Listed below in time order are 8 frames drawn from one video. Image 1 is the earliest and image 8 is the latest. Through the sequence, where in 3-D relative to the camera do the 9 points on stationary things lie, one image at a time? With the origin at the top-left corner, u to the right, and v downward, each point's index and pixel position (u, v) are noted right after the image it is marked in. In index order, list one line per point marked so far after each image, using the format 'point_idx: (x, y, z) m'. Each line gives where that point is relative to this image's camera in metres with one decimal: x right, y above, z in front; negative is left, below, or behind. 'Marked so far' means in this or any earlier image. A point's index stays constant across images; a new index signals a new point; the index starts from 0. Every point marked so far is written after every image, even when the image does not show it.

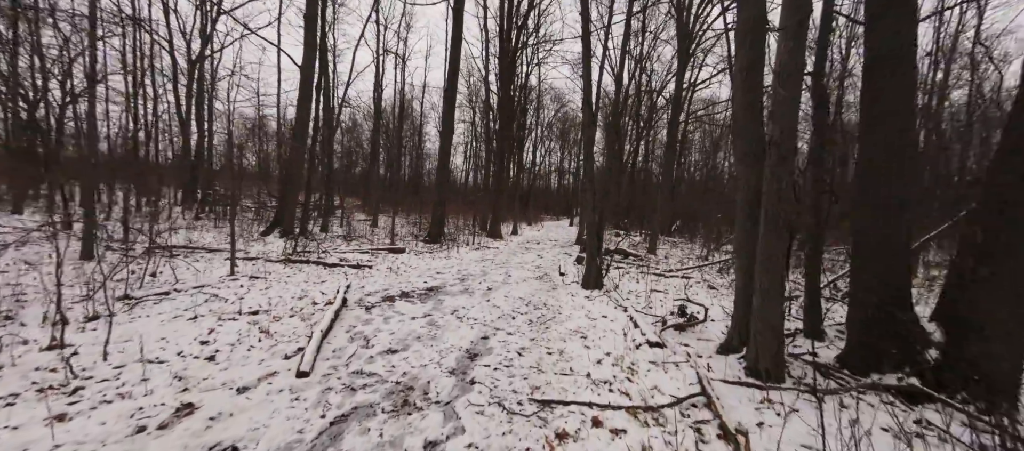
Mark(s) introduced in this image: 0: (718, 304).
0: (+3.5, -1.3, +6.3) m
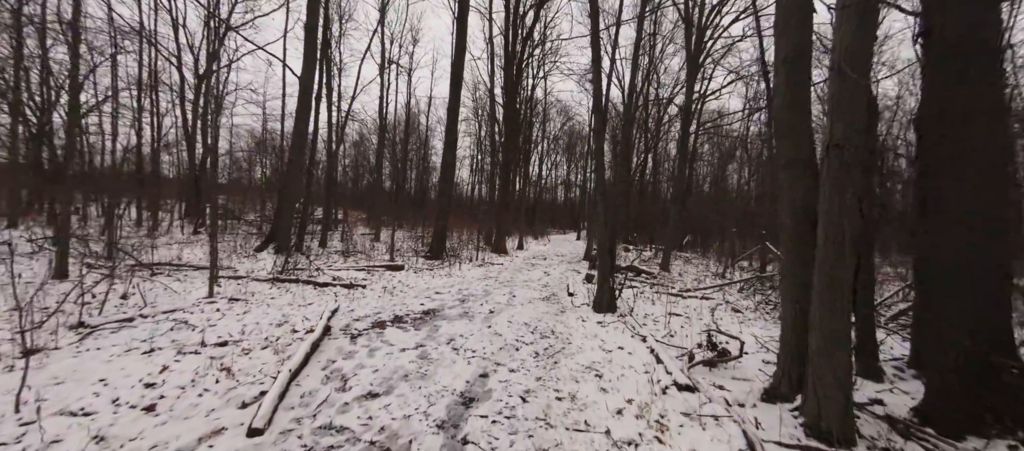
0: (+3.6, -1.6, +5.6) m
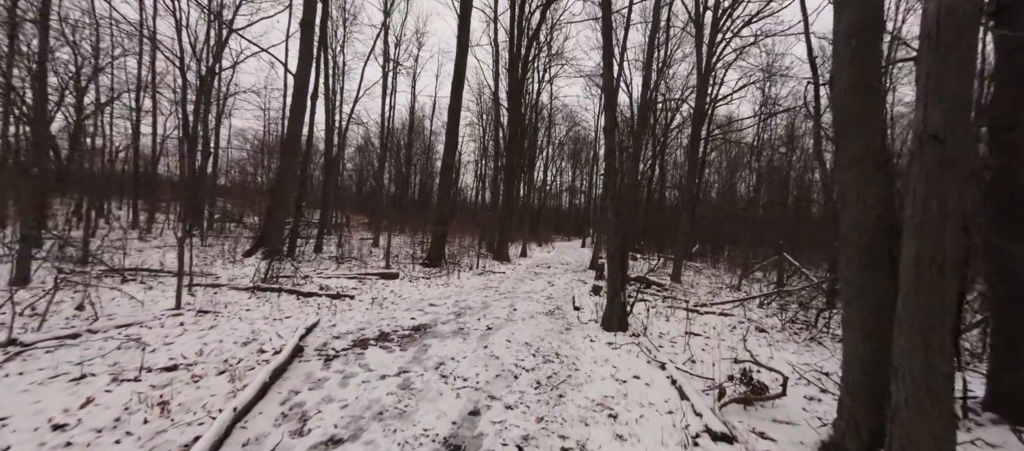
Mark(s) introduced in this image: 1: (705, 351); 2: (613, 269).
0: (+3.6, -1.8, +4.9) m
1: (+2.7, -1.7, +5.1) m
2: (+1.6, -0.5, +6.0) m
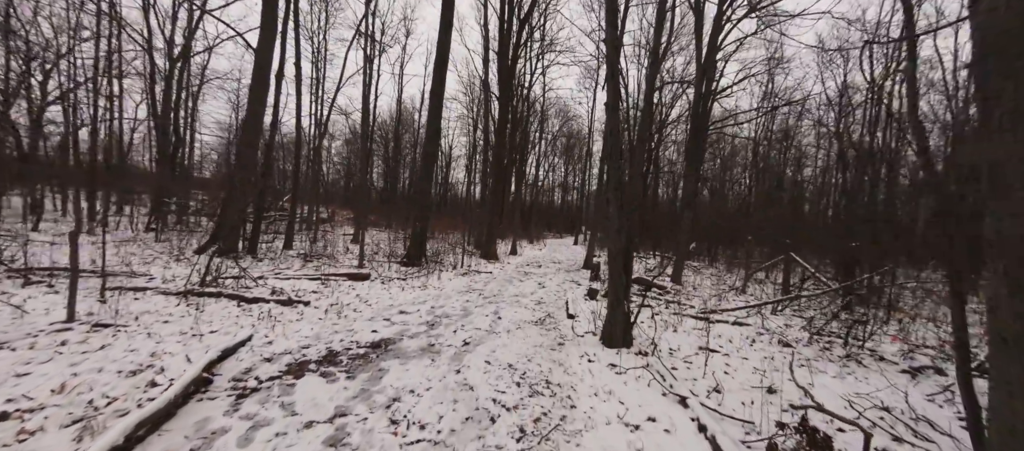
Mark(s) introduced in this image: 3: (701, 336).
0: (+3.3, -1.7, +3.9) m
1: (+2.5, -1.7, +4.2) m
2: (+1.4, -0.5, +5.0) m
3: (+2.9, -1.7, +5.8) m
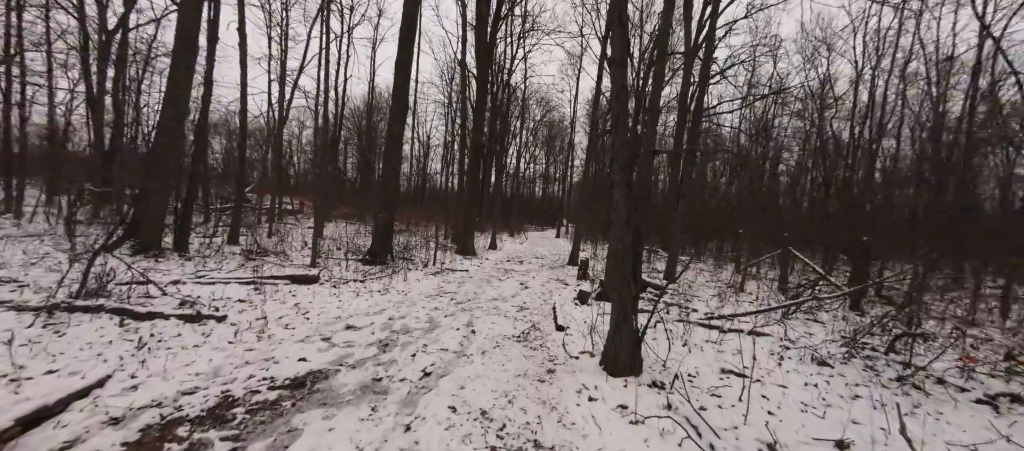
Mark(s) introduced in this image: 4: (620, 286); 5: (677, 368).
0: (+3.1, -1.7, +2.9) m
1: (+2.2, -1.6, +3.1) m
2: (+1.1, -0.4, +3.9) m
3: (+2.6, -1.6, +4.8) m
4: (+1.2, -0.6, +3.9) m
5: (+1.8, -1.6, +4.1) m
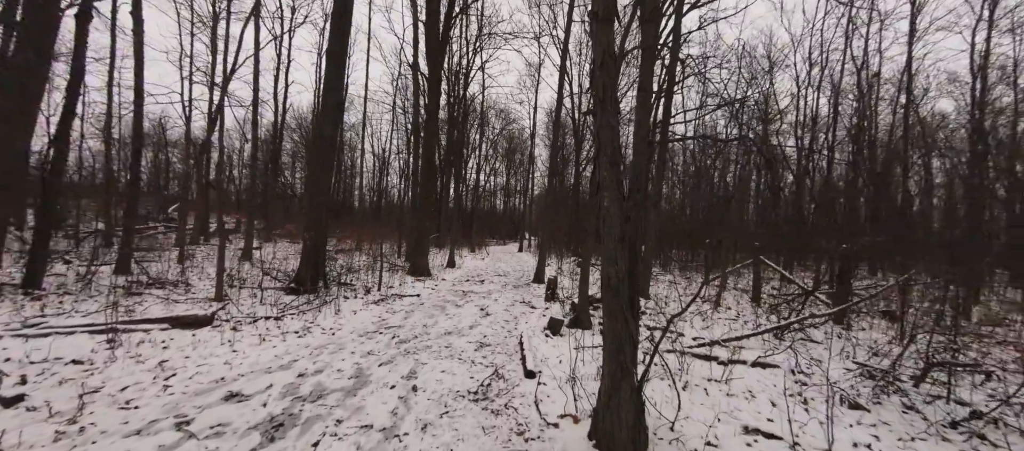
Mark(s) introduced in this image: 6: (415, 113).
0: (+2.9, -1.7, +2.0) m
1: (+2.0, -1.7, +2.1) m
2: (+0.7, -0.5, +2.8) m
3: (+2.2, -1.8, +3.8) m
4: (+0.8, -0.8, +2.7) m
5: (+1.4, -1.7, +3.0) m
6: (-4.9, +5.8, +18.8) m
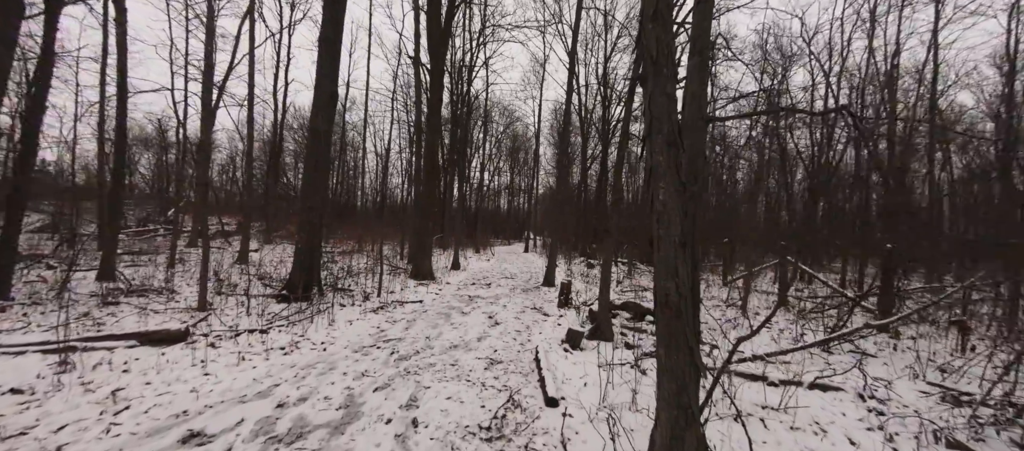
0: (+3.0, -1.7, +1.3) m
1: (+2.1, -1.7, +1.4) m
2: (+0.9, -0.5, +2.1) m
3: (+2.4, -1.7, +3.1) m
4: (+0.9, -0.8, +2.1) m
5: (+1.6, -1.7, +2.3) m
6: (-4.7, +5.8, +18.2) m
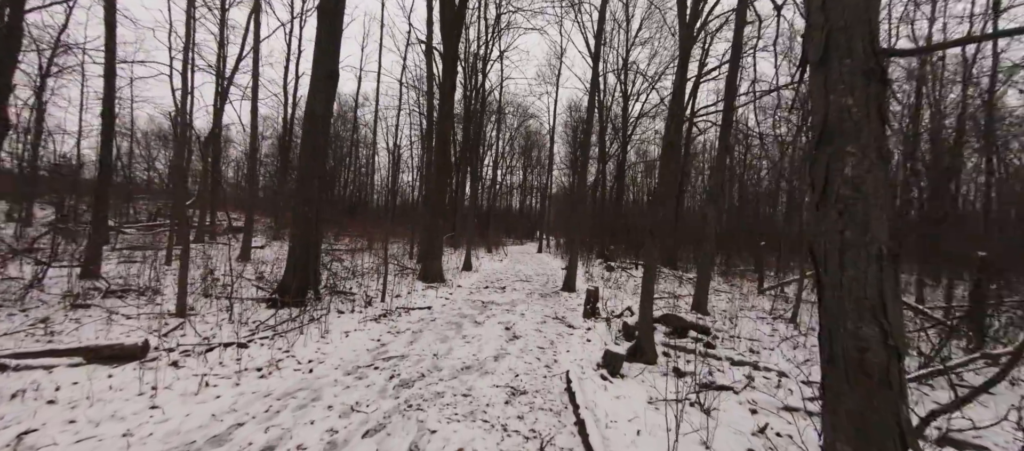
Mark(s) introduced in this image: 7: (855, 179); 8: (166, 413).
0: (+3.2, -1.7, +0.3) m
1: (+2.3, -1.7, +0.4) m
2: (+1.1, -0.5, +1.2) m
3: (+2.6, -1.8, +2.1) m
4: (+1.2, -0.8, +1.1) m
5: (+1.8, -1.7, +1.4) m
6: (-3.9, +5.9, +17.4) m
7: (+1.1, +0.1, +1.2) m
8: (-2.7, -1.5, +3.0) m
